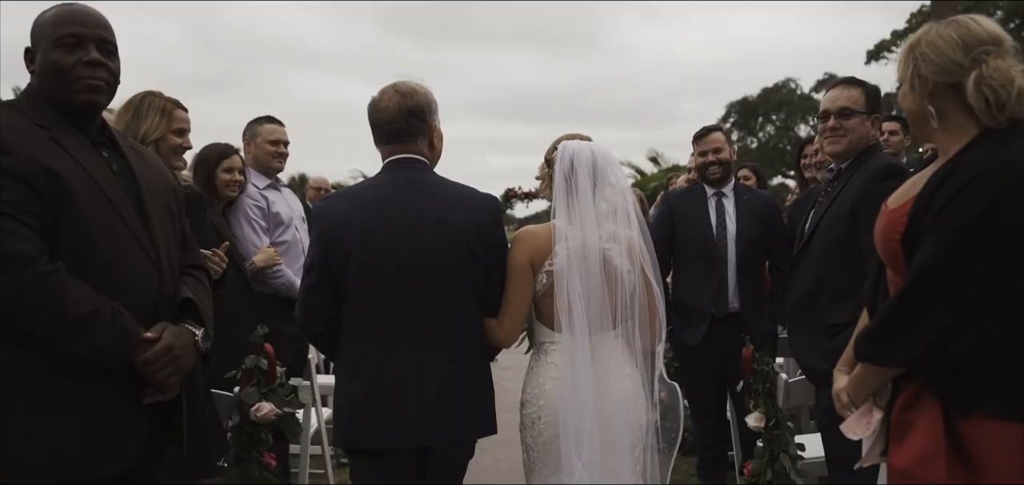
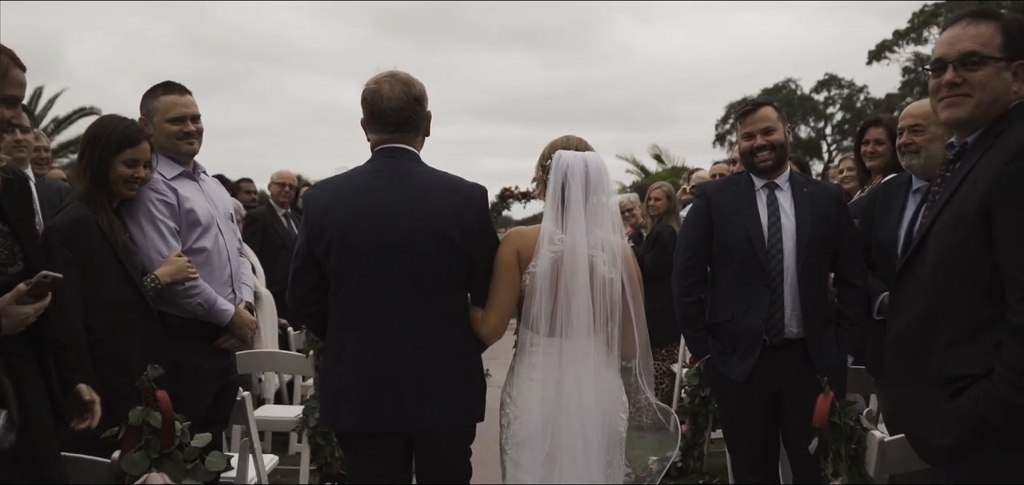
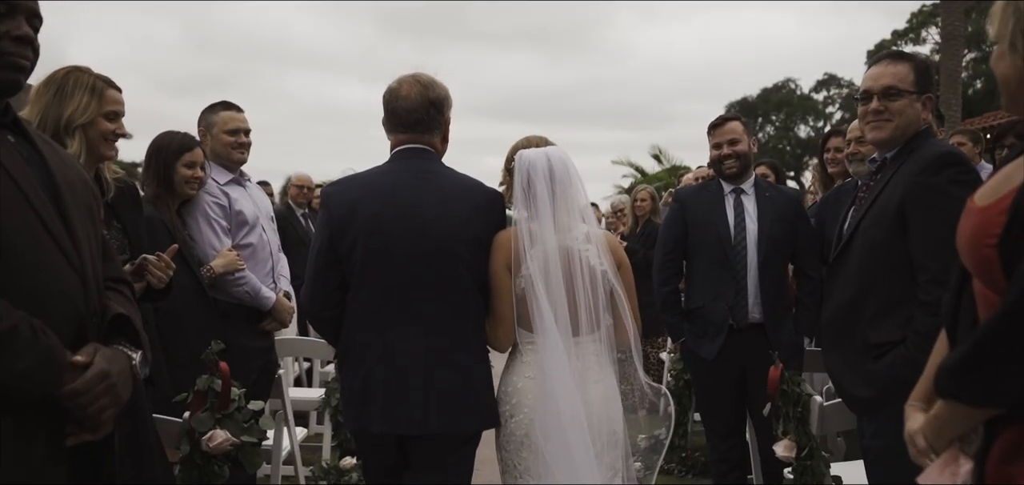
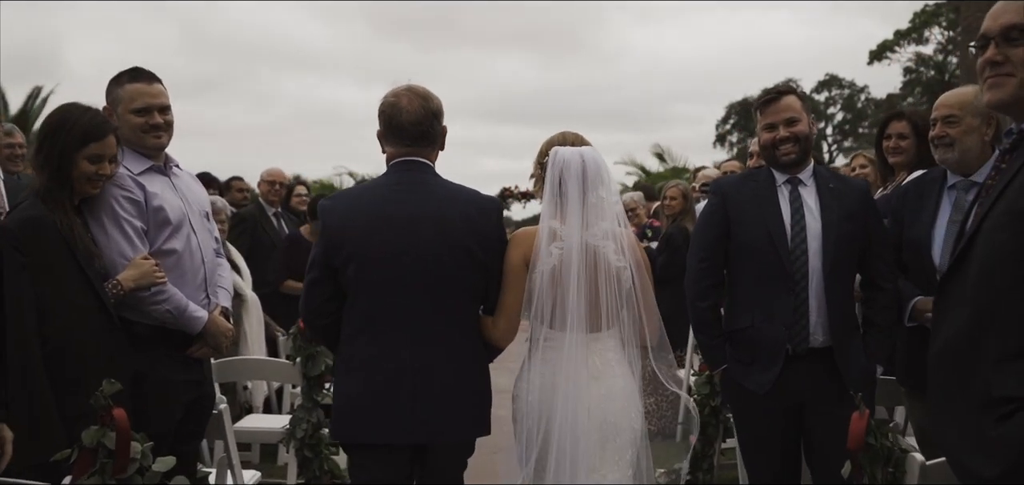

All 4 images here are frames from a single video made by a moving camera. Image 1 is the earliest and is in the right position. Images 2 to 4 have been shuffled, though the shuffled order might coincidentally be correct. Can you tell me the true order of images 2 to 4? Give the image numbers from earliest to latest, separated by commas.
3, 2, 4
